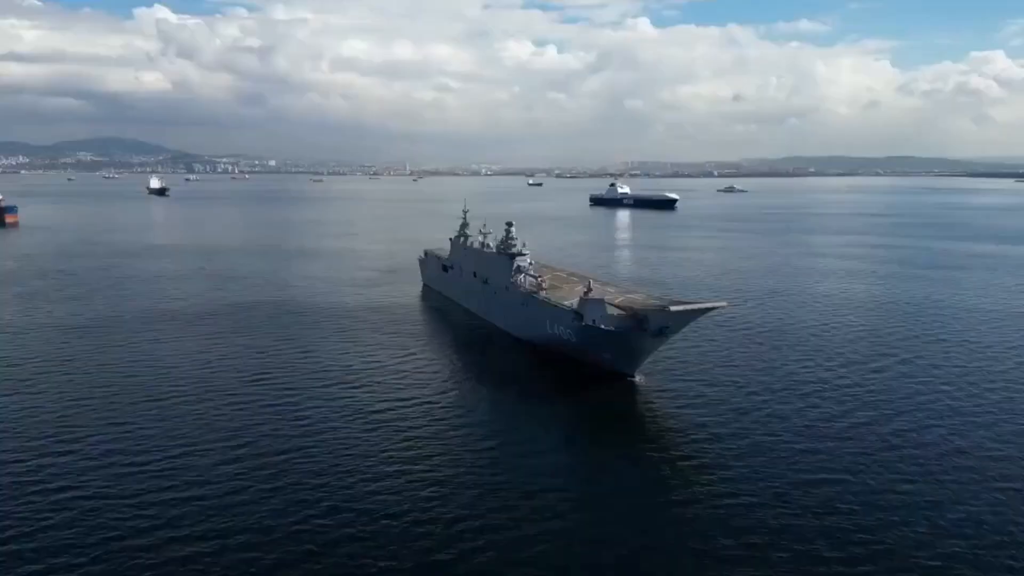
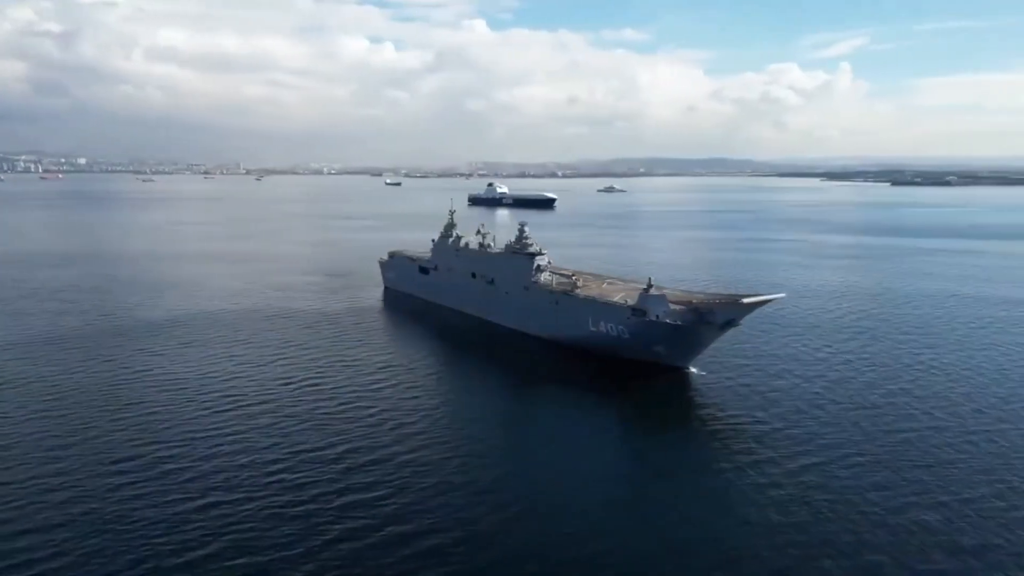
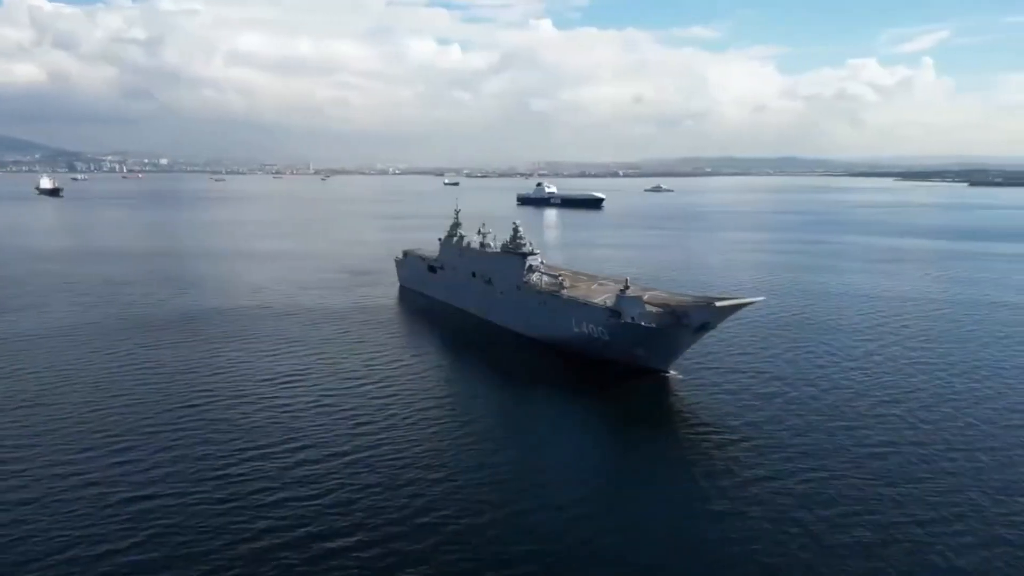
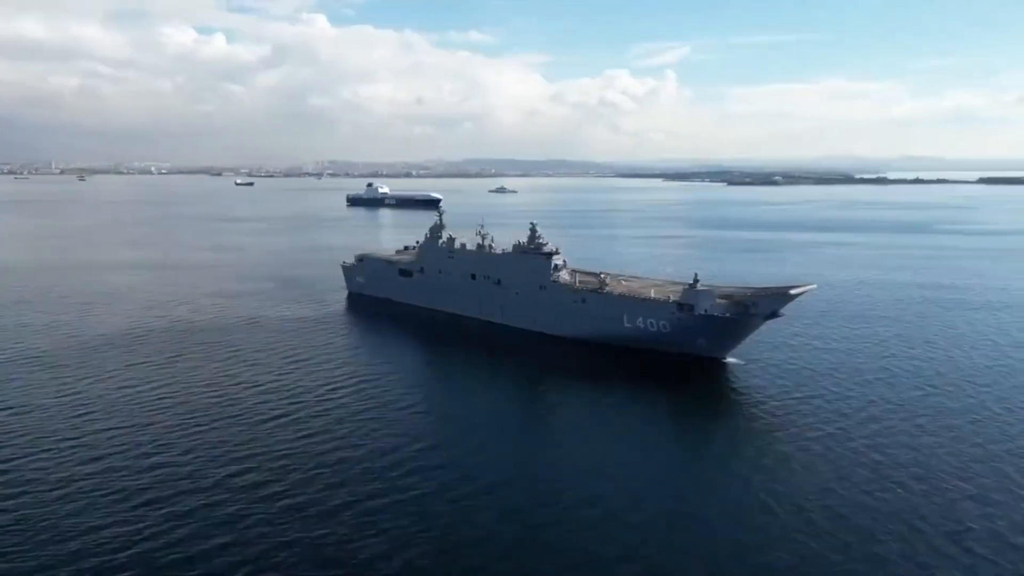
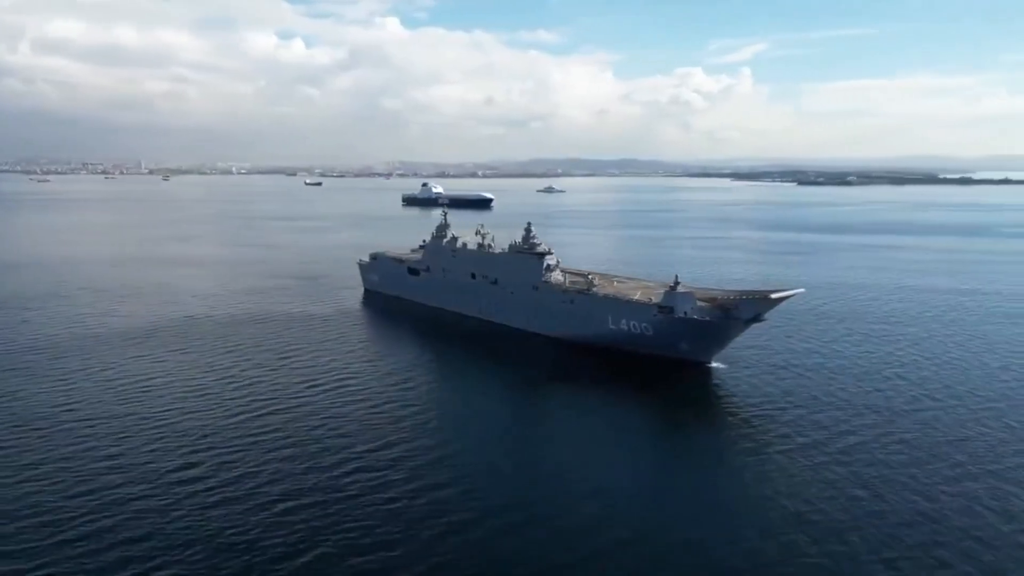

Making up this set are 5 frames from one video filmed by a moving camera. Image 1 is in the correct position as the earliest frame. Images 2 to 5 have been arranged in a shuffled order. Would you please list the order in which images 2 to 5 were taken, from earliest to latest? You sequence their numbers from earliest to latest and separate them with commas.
3, 2, 5, 4
